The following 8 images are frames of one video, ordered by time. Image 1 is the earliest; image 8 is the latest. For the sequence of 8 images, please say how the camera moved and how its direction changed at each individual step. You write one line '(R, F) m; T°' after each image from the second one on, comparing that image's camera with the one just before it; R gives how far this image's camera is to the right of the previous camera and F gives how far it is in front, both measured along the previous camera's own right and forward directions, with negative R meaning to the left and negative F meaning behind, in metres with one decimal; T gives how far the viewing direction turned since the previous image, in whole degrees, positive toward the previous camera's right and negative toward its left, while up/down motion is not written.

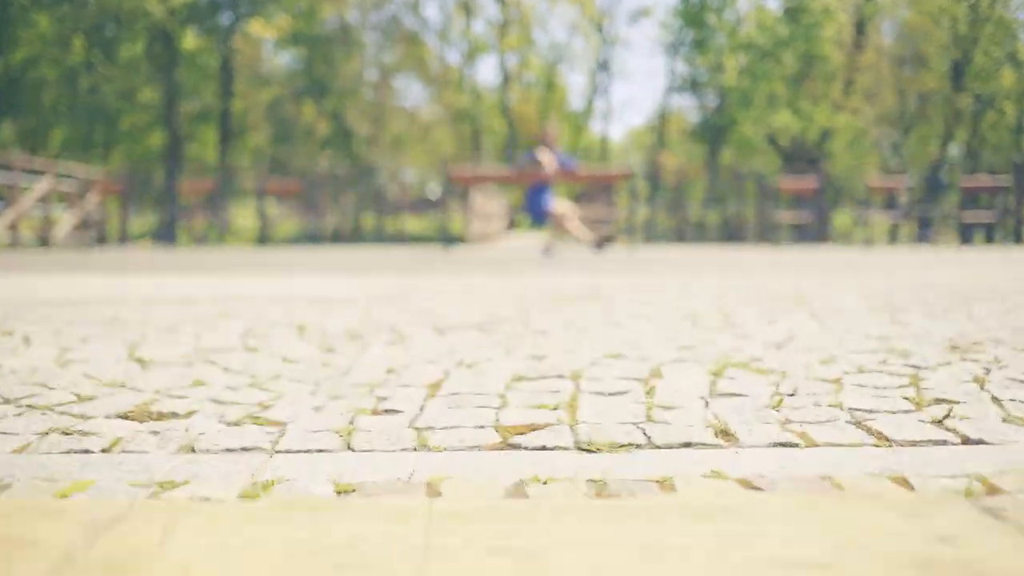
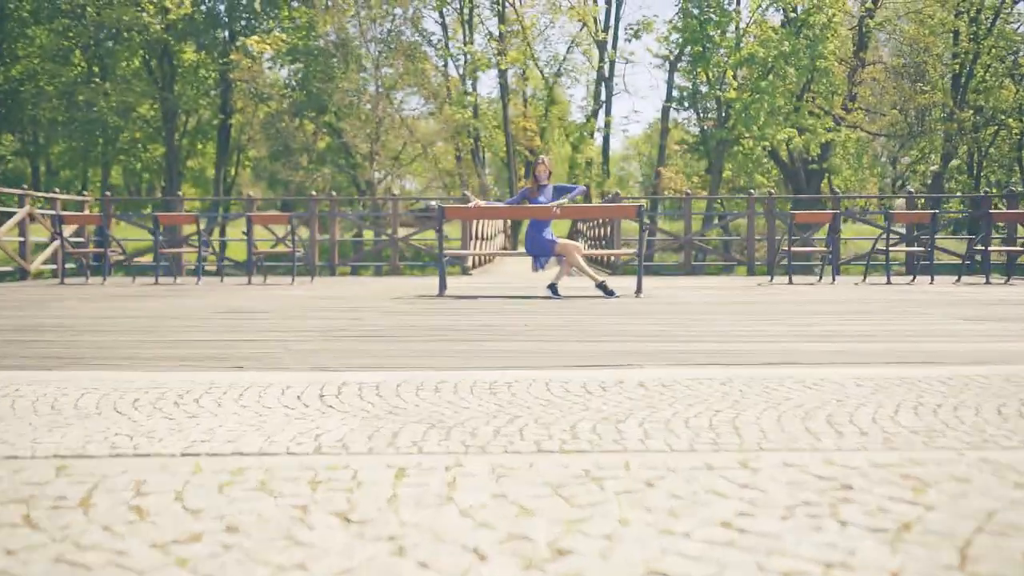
(0.0, +0.8) m; 0°
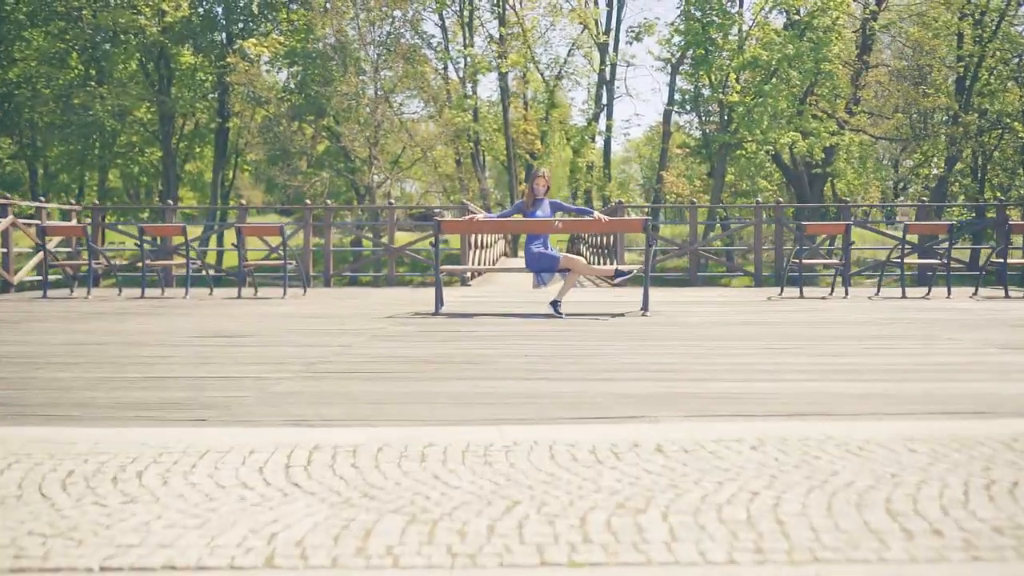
(0.0, +0.5) m; 0°
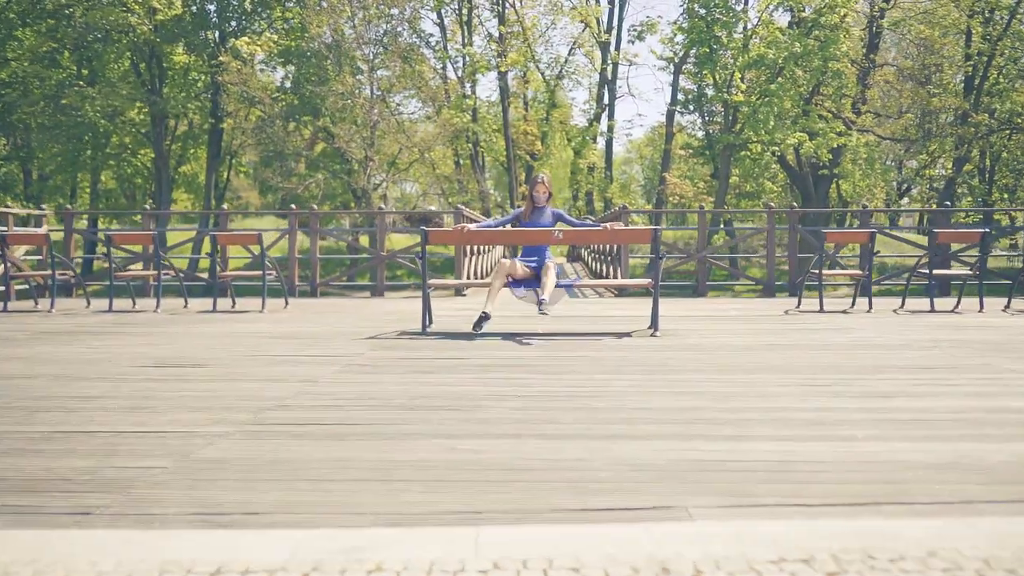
(+0.1, +0.8) m; 0°
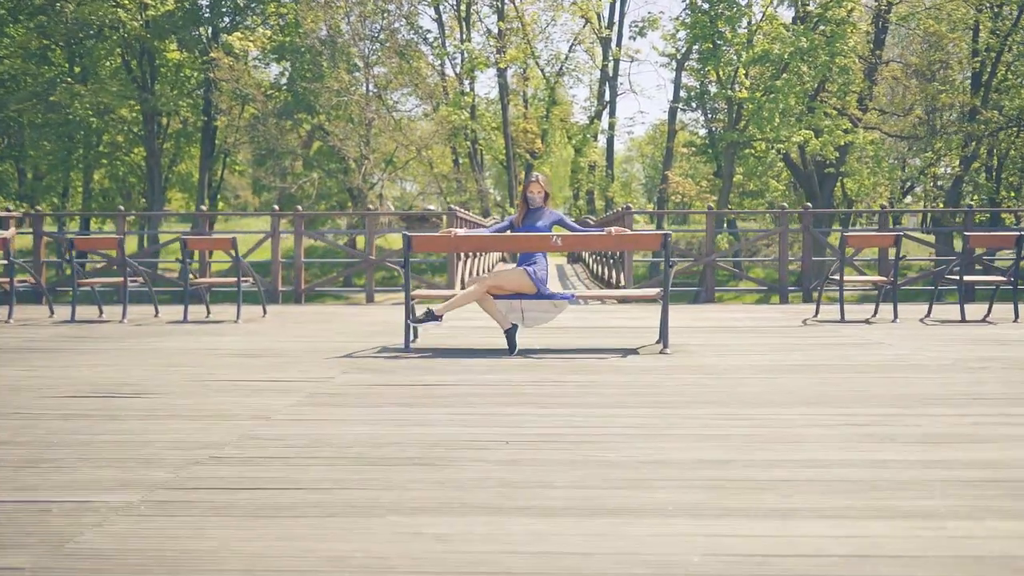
(+0.1, +0.8) m; 0°
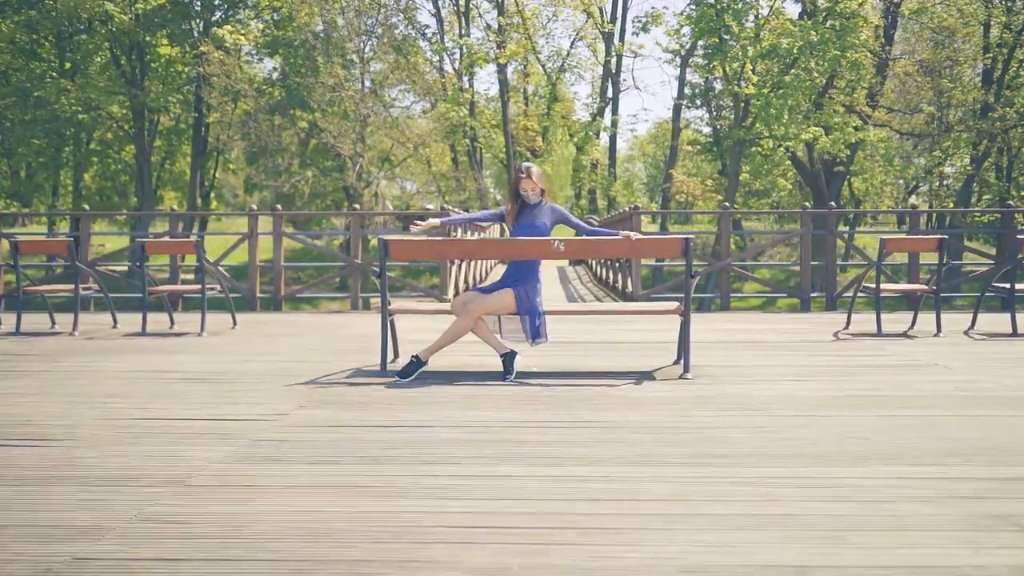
(0.0, +1.1) m; 0°
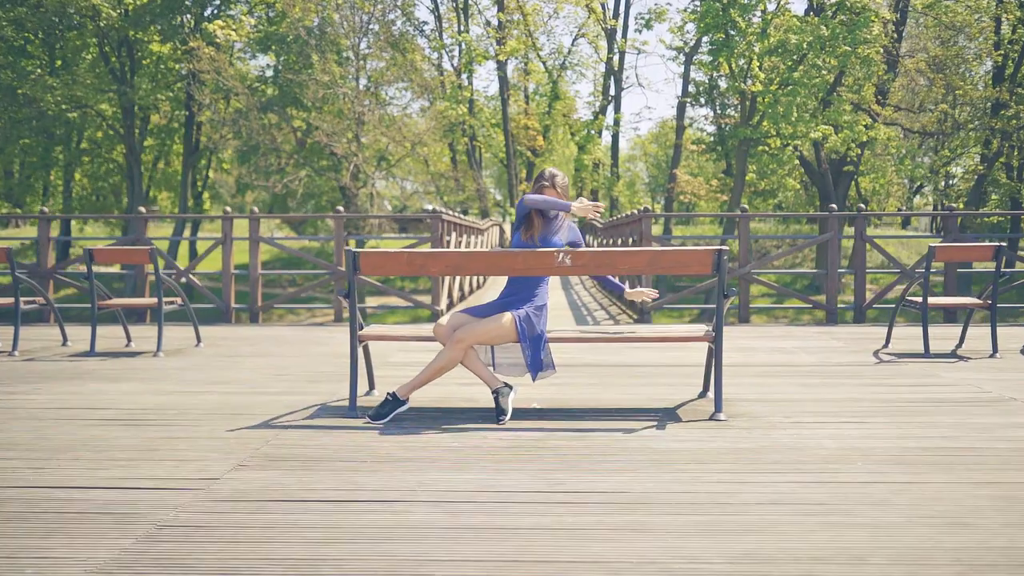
(0.0, +1.1) m; 0°
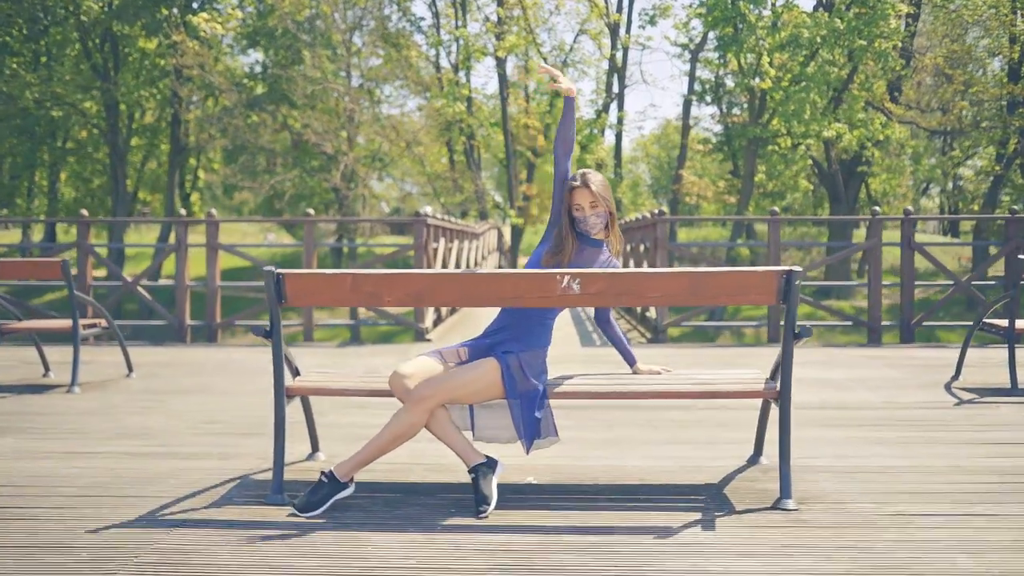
(+0.1, +1.4) m; 0°
